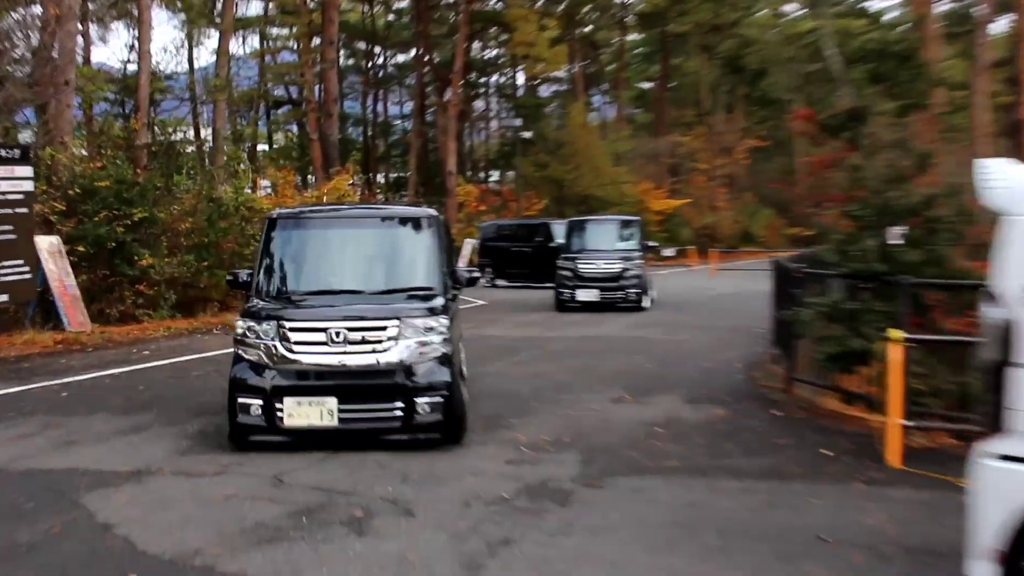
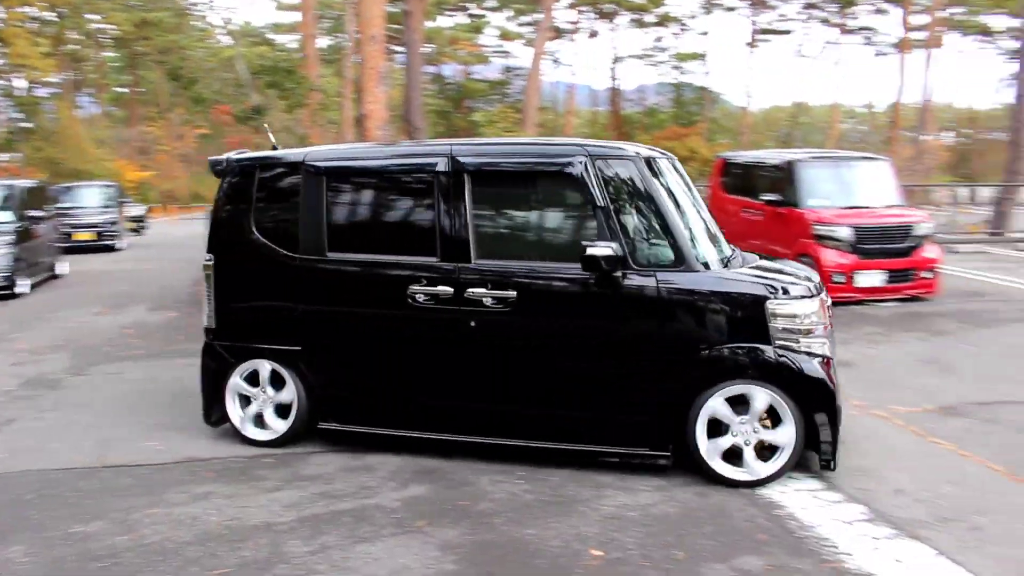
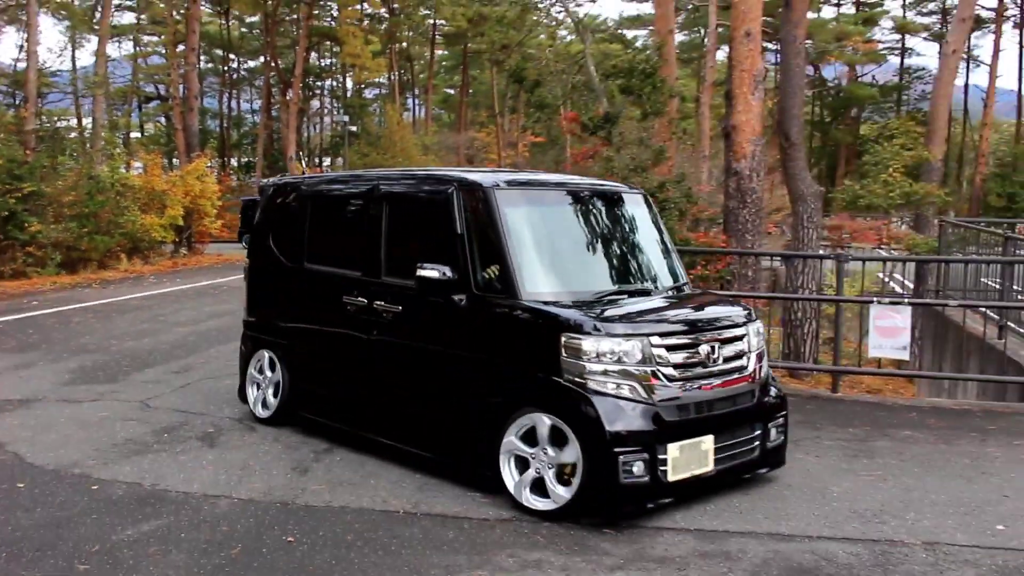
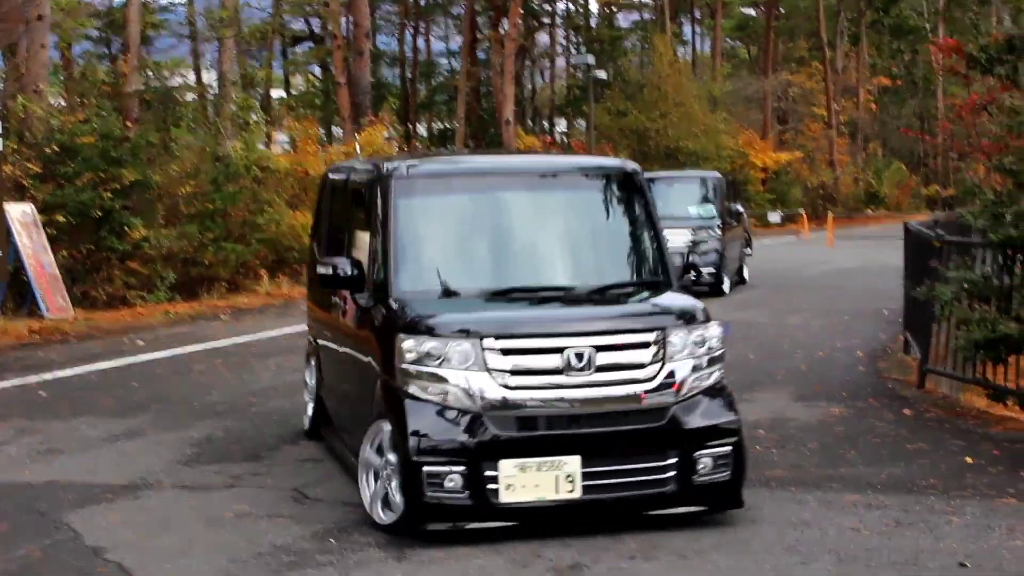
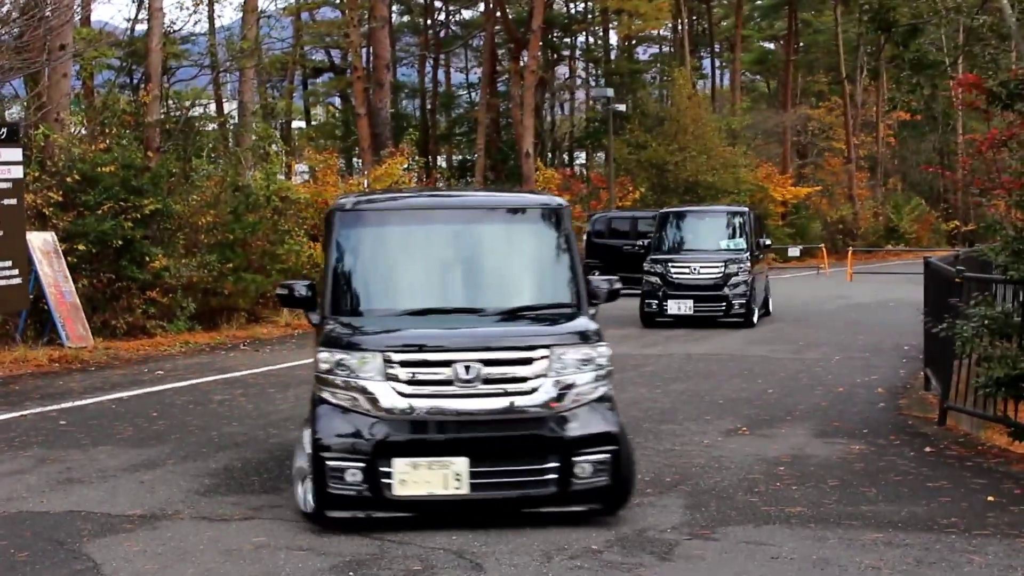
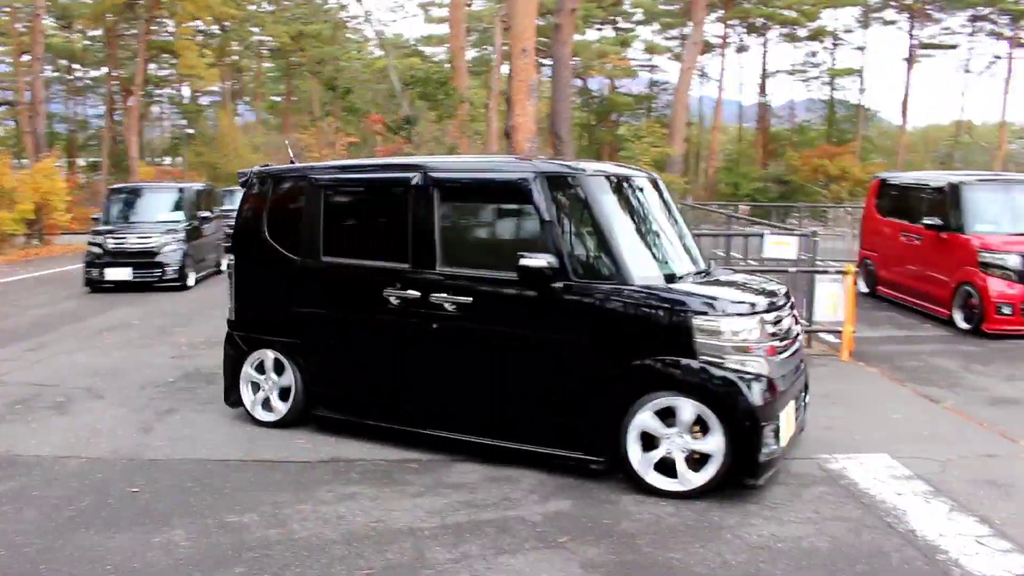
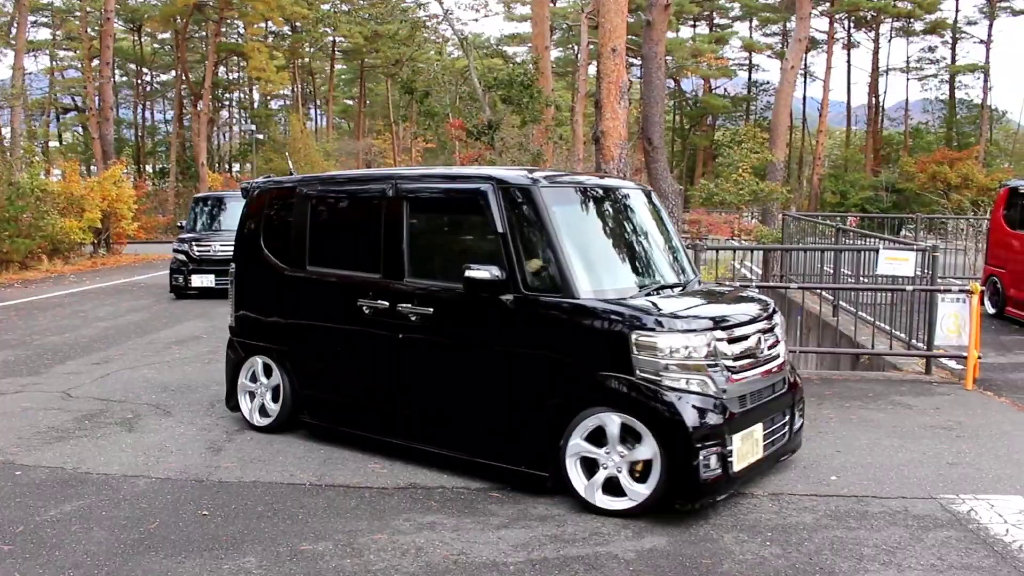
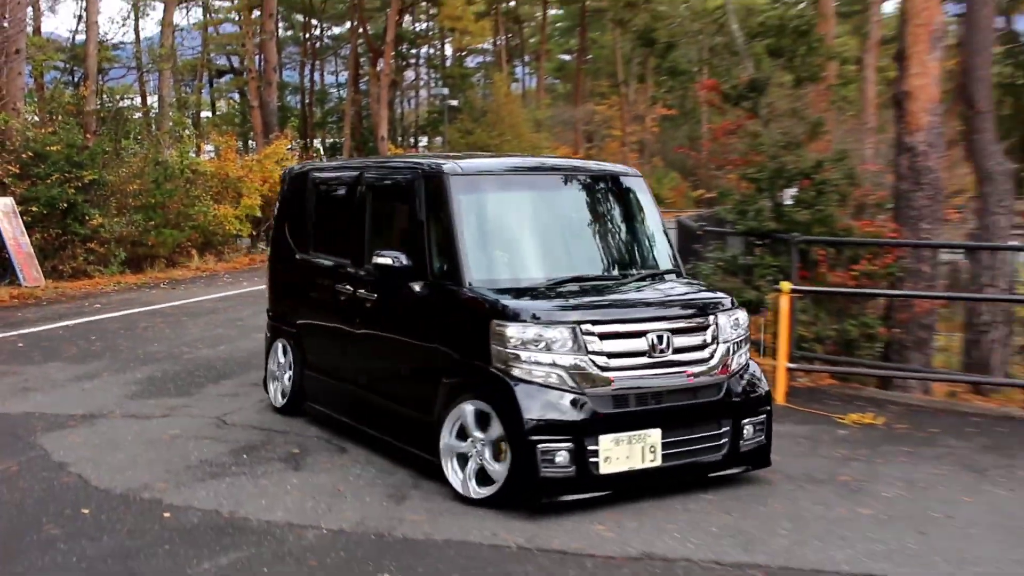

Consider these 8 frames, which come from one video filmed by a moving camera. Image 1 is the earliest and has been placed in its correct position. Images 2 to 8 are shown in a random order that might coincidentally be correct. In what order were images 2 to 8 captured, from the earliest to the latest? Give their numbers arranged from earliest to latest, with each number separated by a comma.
5, 4, 8, 3, 7, 6, 2
